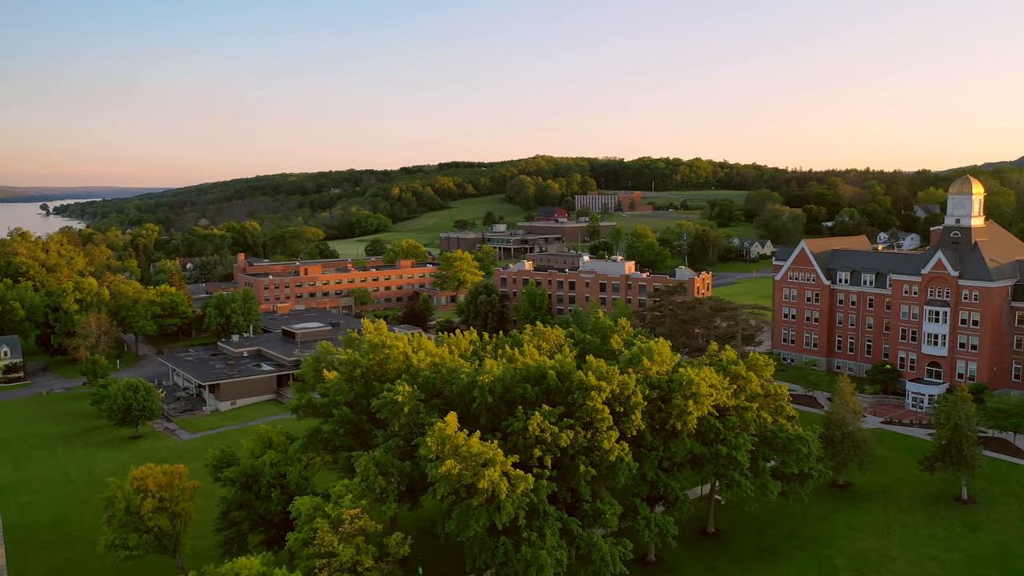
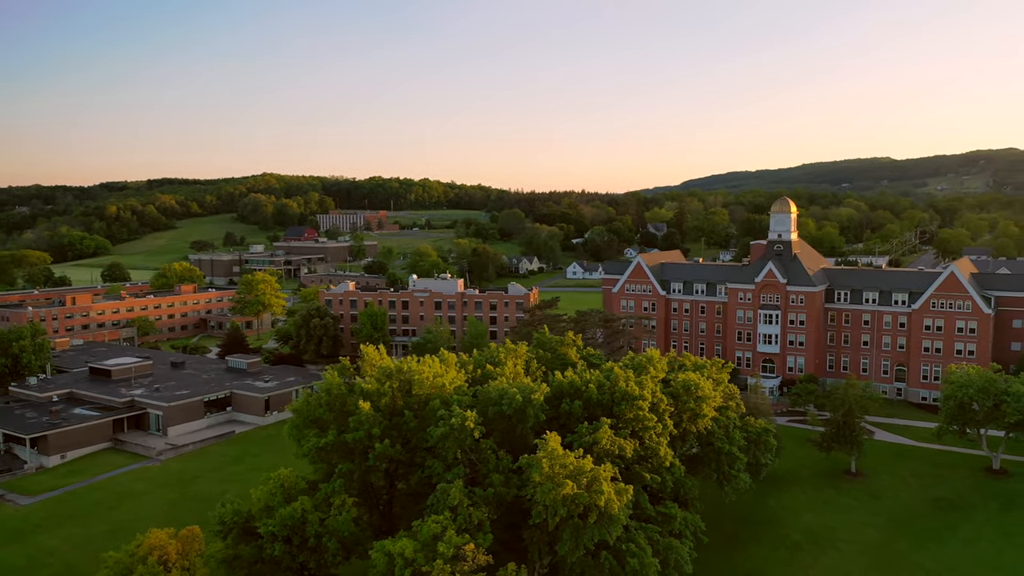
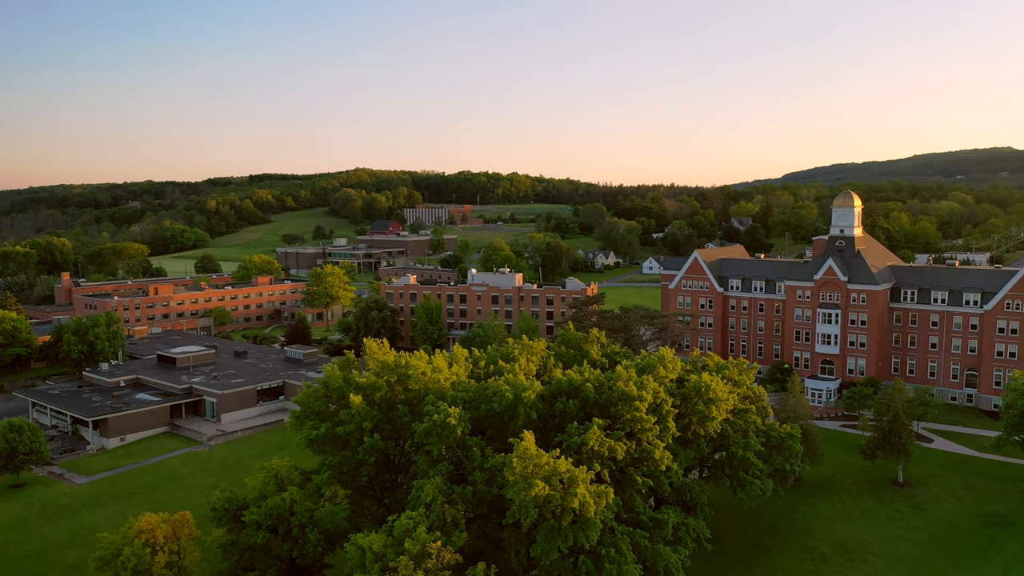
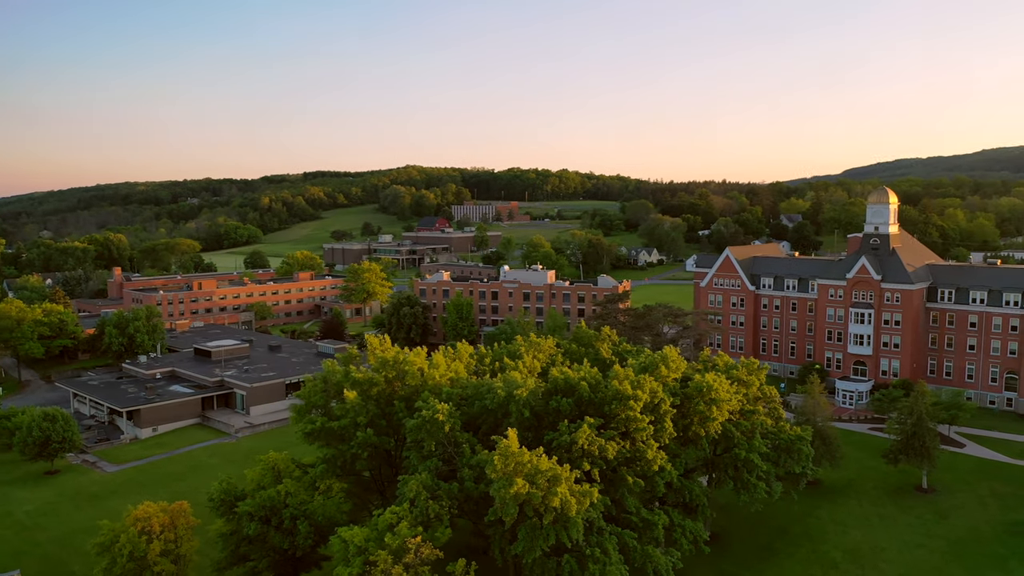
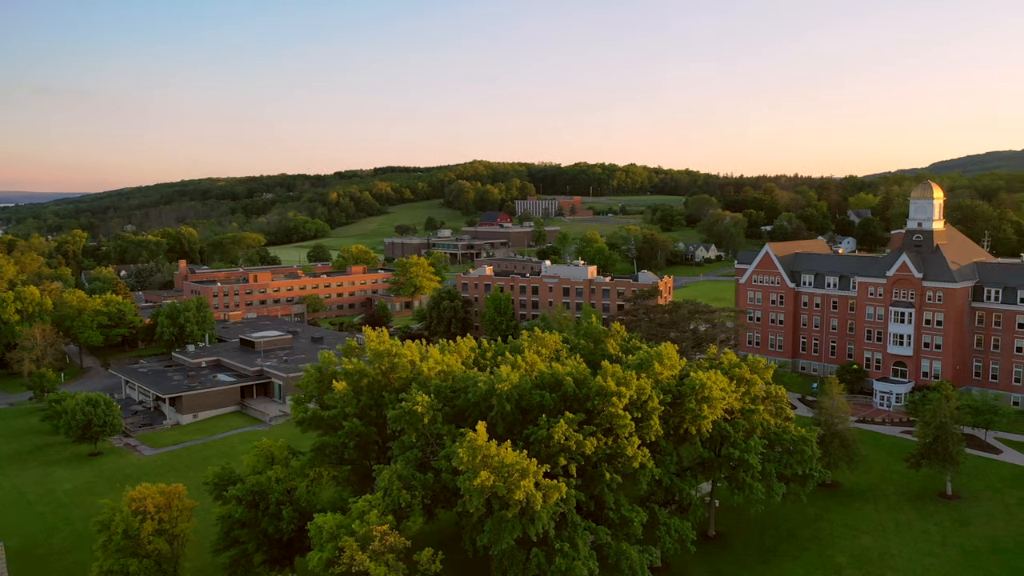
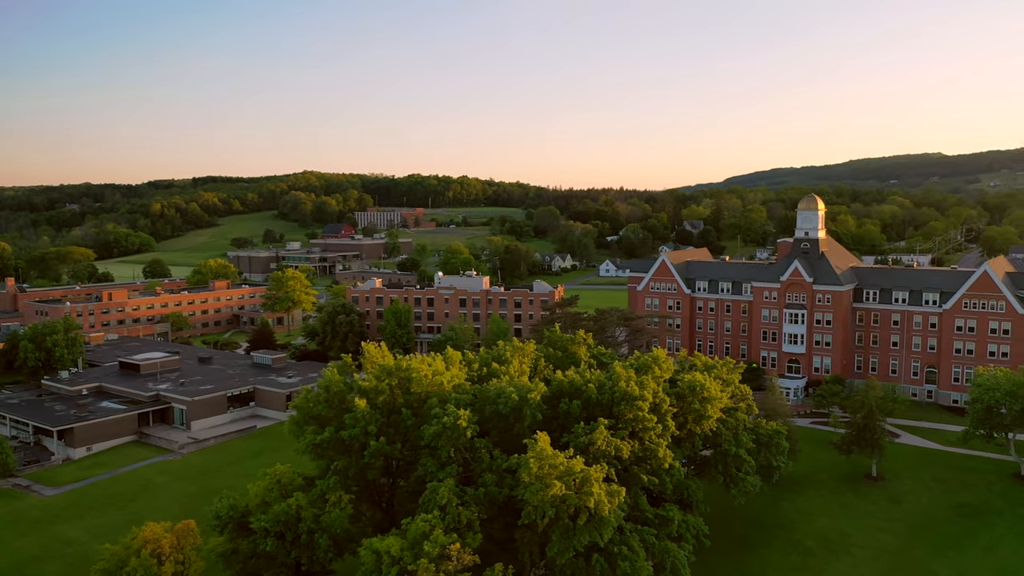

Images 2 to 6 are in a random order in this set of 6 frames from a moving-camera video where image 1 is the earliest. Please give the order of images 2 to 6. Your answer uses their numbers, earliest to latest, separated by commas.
5, 4, 3, 6, 2
